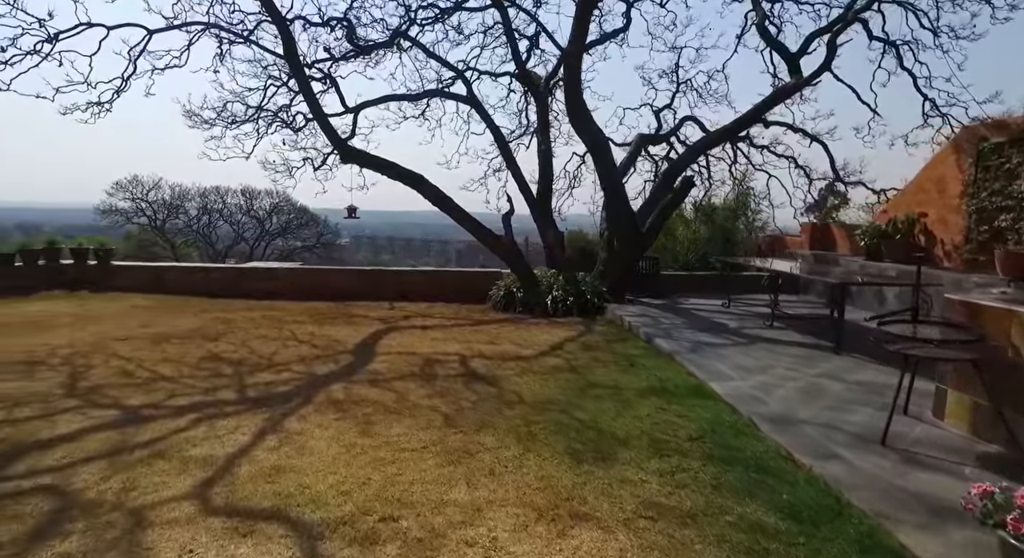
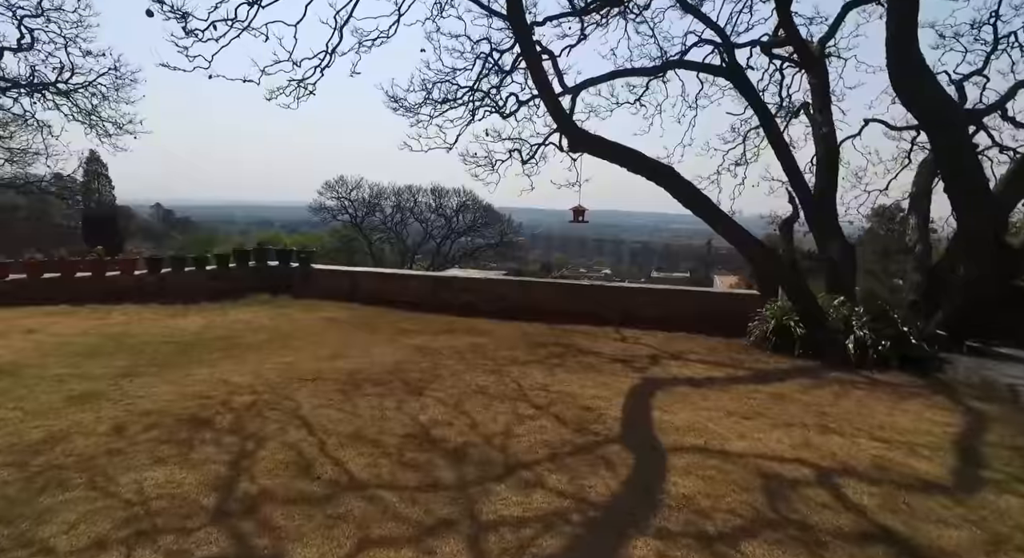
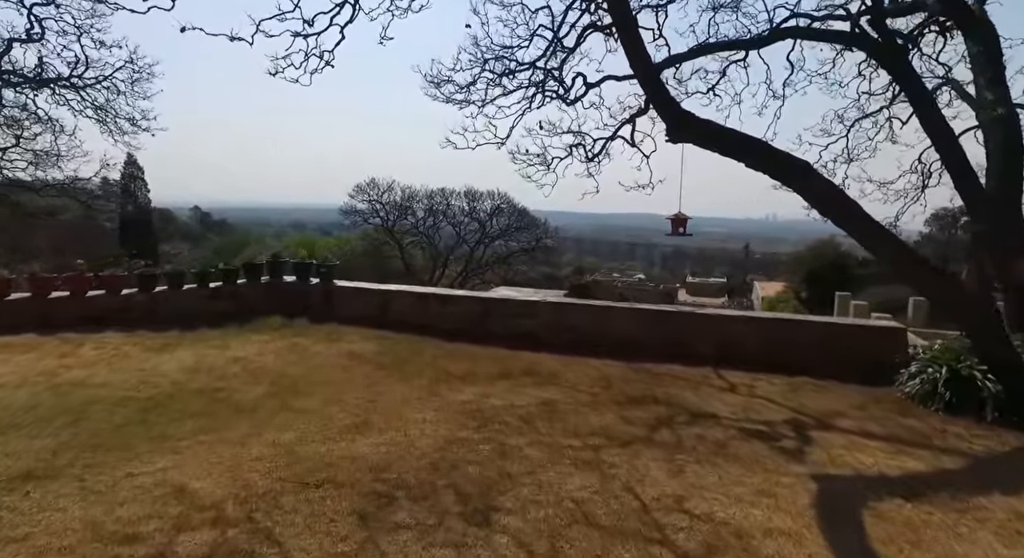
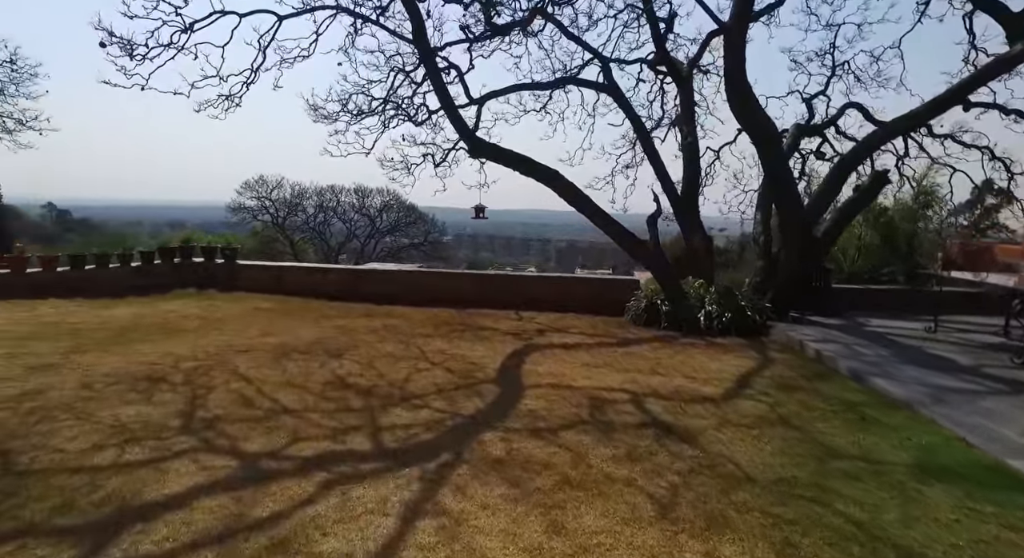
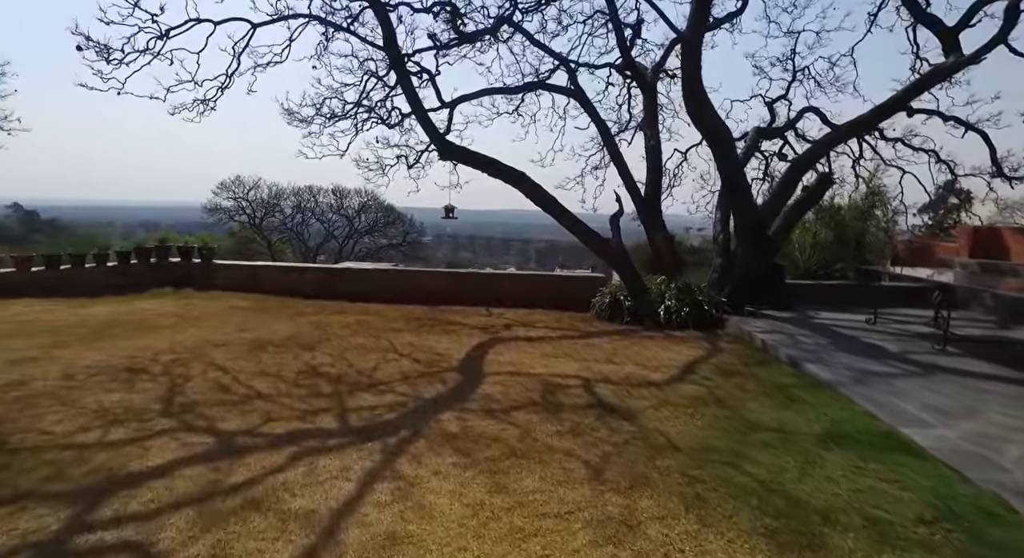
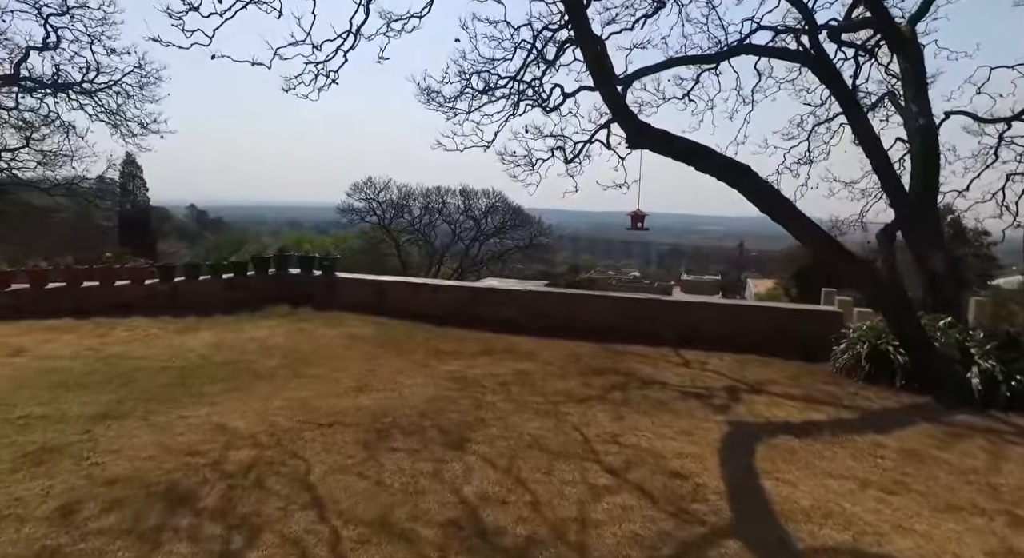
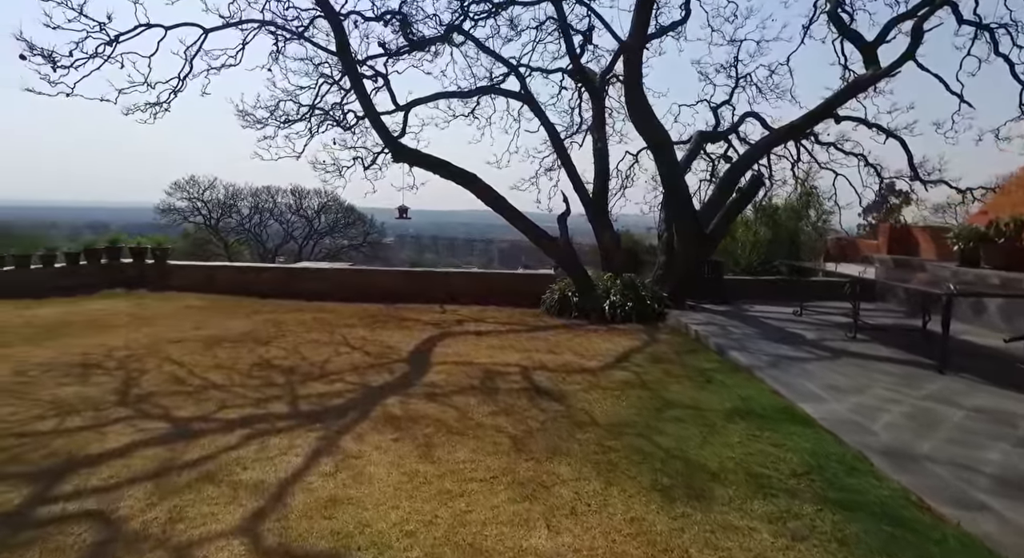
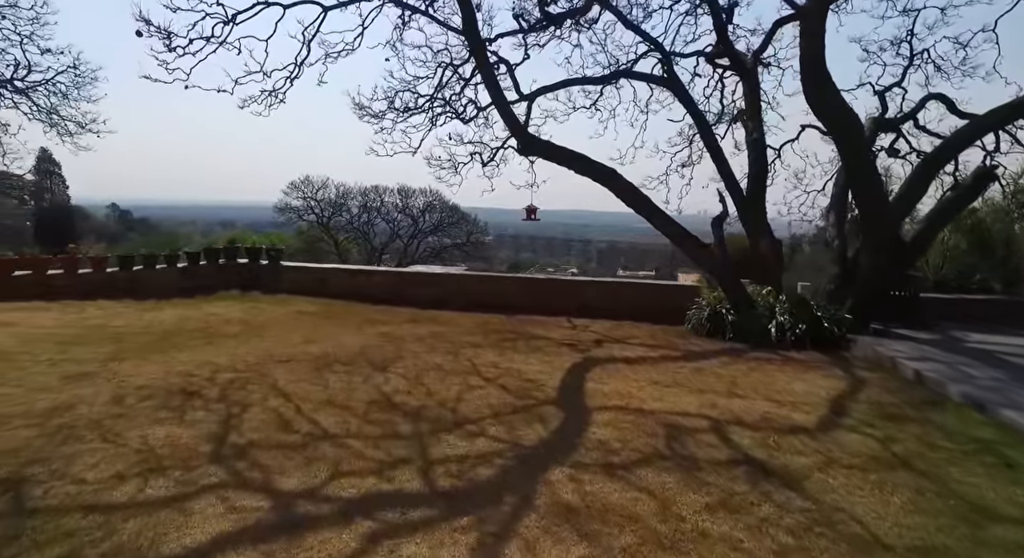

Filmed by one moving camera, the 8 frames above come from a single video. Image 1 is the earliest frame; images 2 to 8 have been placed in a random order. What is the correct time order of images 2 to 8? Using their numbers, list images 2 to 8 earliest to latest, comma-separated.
7, 5, 4, 8, 2, 6, 3
